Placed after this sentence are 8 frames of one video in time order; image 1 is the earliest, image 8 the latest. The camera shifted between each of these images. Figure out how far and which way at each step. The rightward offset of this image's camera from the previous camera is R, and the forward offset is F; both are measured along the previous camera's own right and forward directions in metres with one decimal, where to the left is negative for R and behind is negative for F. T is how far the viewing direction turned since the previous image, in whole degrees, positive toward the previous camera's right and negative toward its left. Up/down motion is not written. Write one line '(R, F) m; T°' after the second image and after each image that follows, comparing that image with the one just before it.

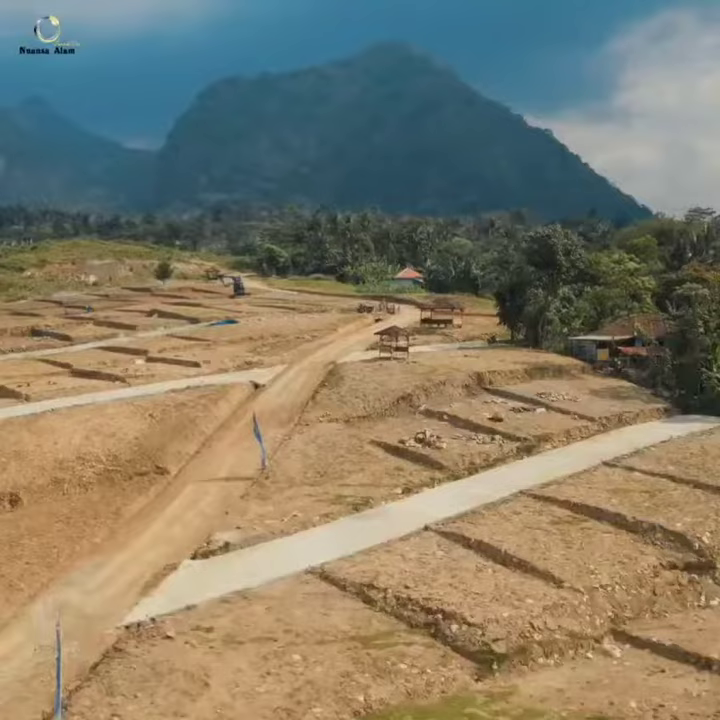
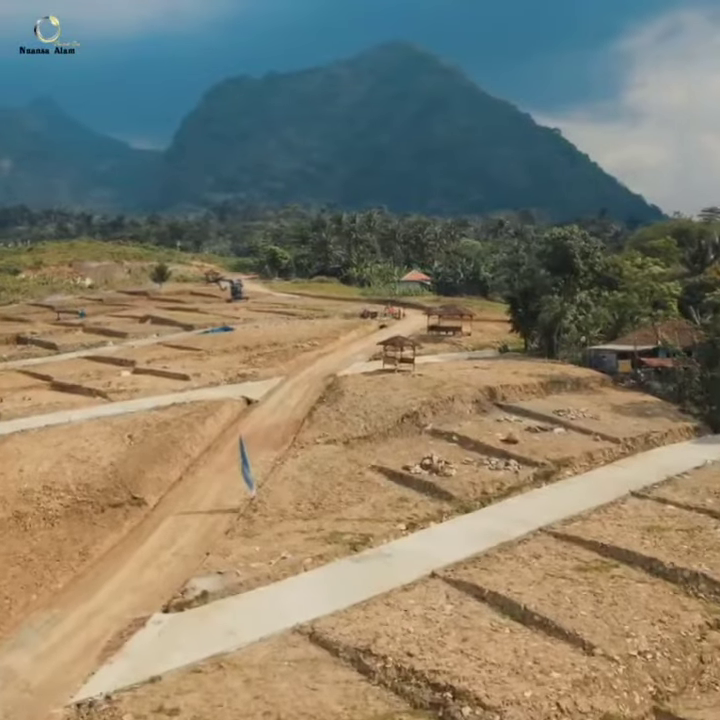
(+0.3, +3.7) m; 0°
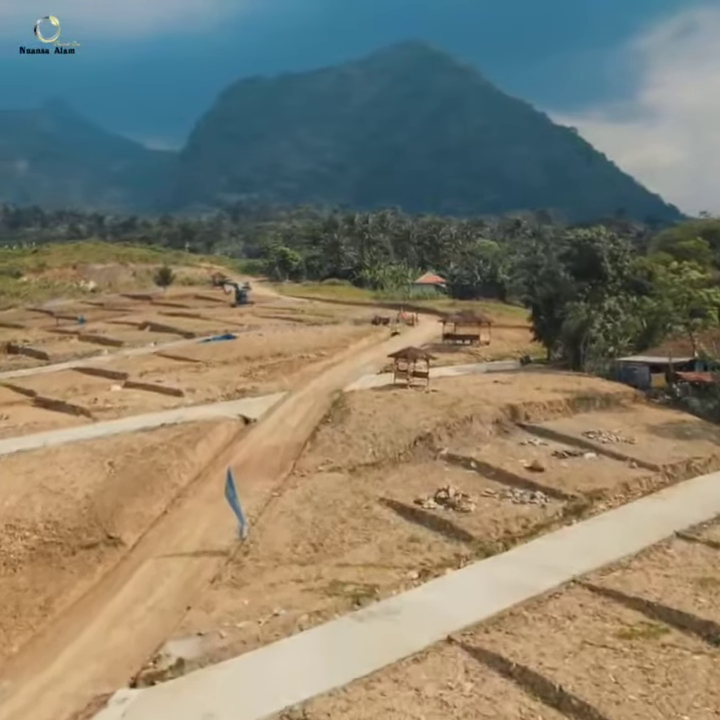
(+0.3, +3.8) m; -1°
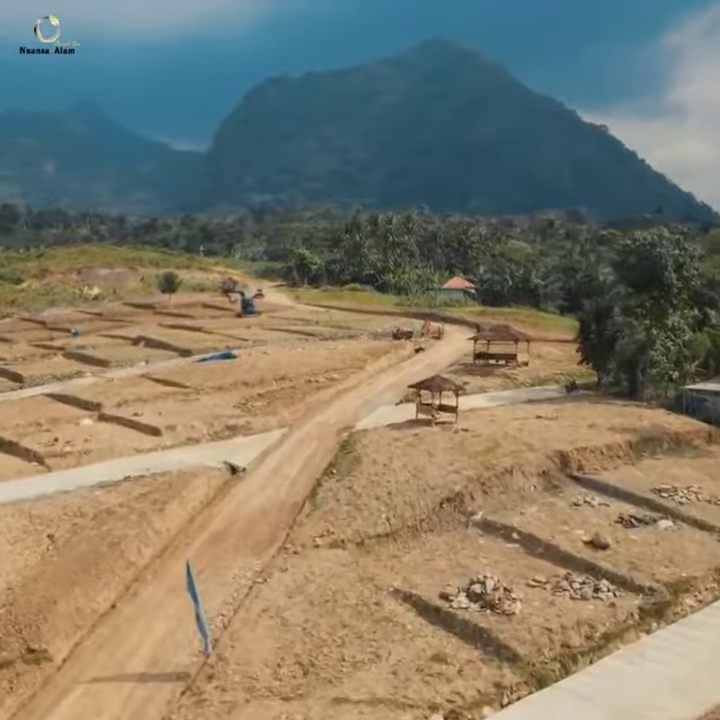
(+0.4, +7.3) m; -2°
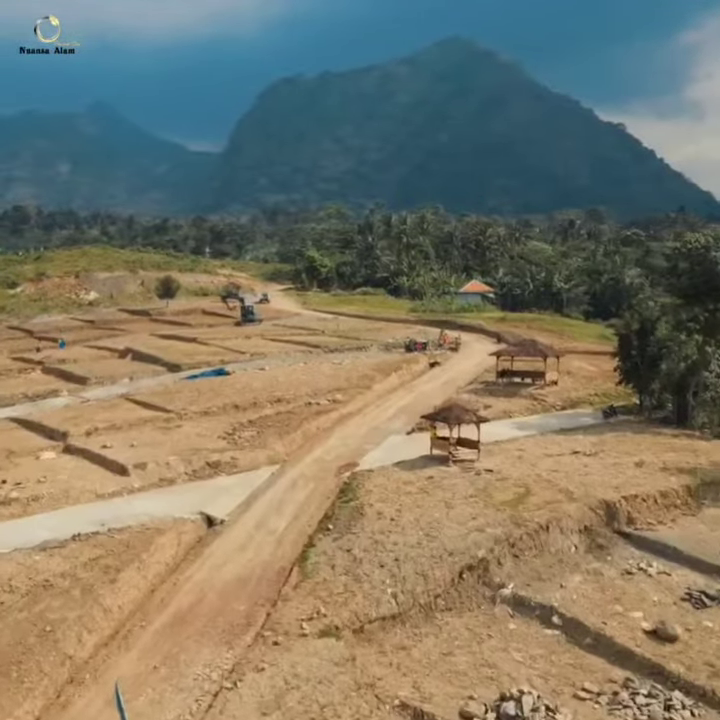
(+0.3, +5.4) m; -1°
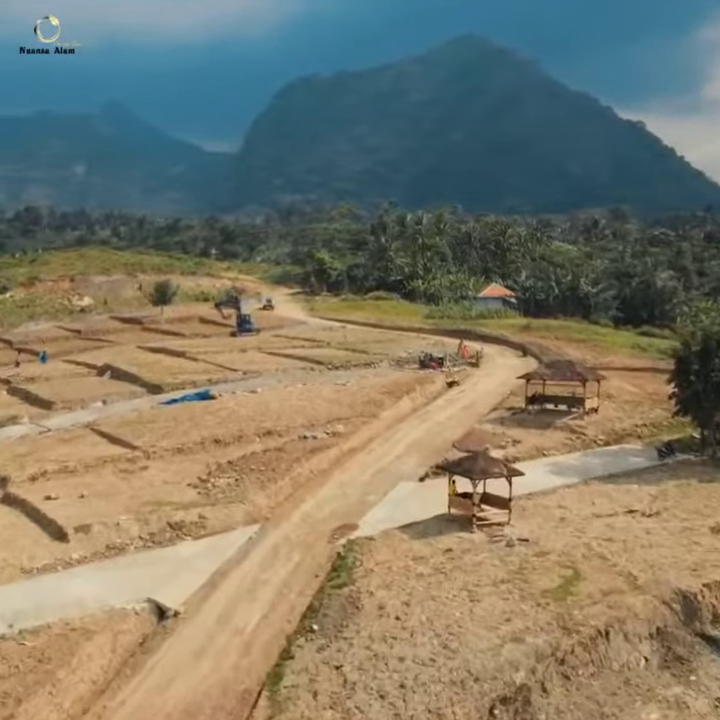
(+0.4, +6.2) m; -1°
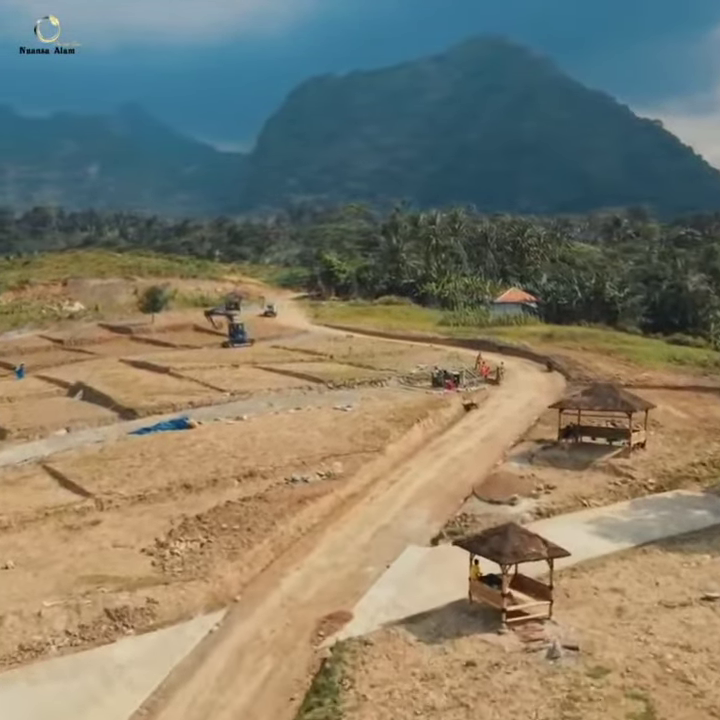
(+0.4, +5.6) m; -1°
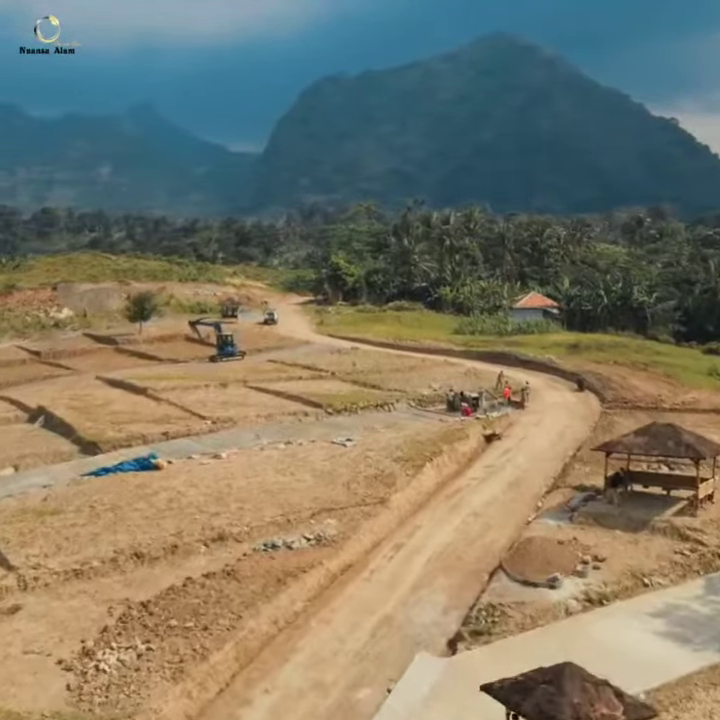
(+0.3, +5.7) m; -1°
